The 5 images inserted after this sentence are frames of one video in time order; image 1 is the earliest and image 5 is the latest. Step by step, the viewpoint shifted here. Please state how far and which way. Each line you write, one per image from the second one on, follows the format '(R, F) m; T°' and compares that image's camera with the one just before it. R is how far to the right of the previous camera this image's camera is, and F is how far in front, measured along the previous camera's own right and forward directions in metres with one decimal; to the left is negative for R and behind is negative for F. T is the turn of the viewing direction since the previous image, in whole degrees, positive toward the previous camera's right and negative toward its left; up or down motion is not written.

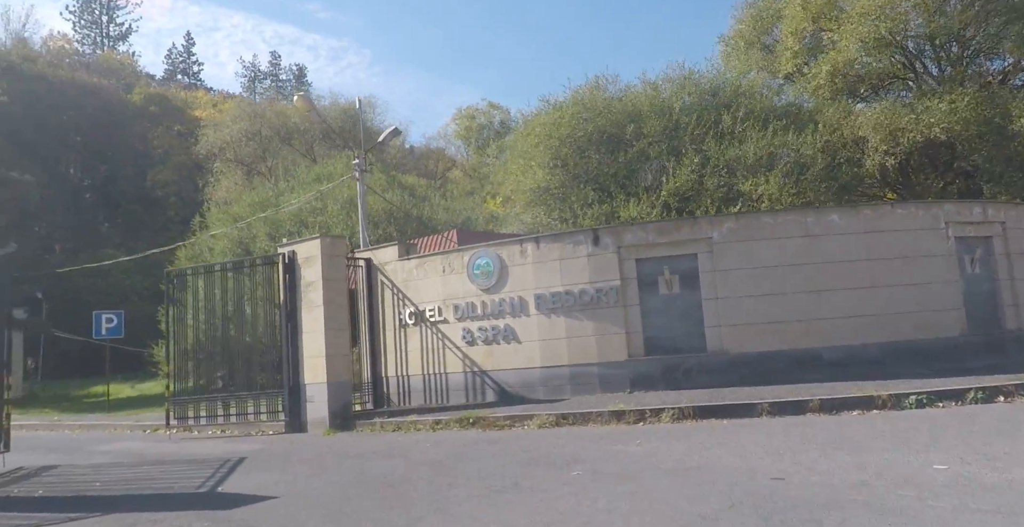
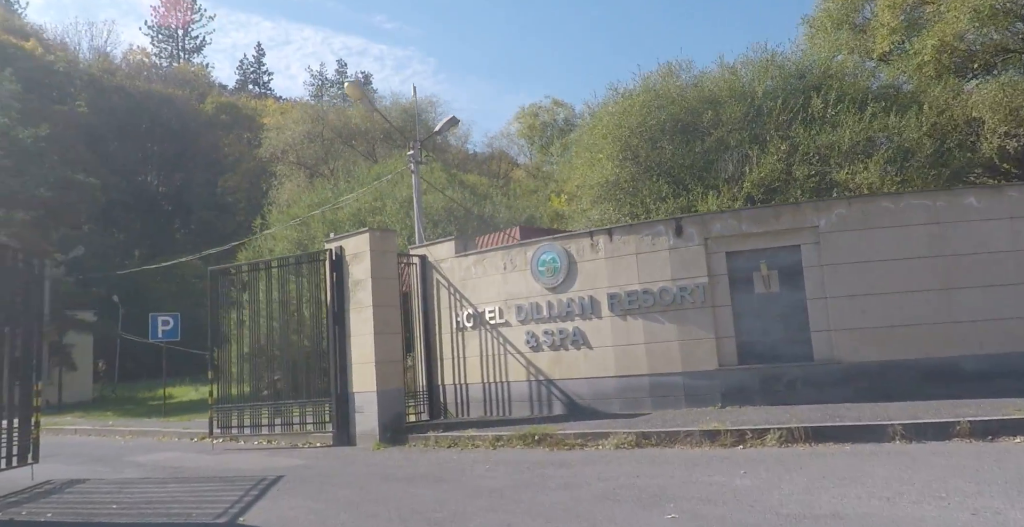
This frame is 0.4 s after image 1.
(-0.1, +1.5) m; -5°
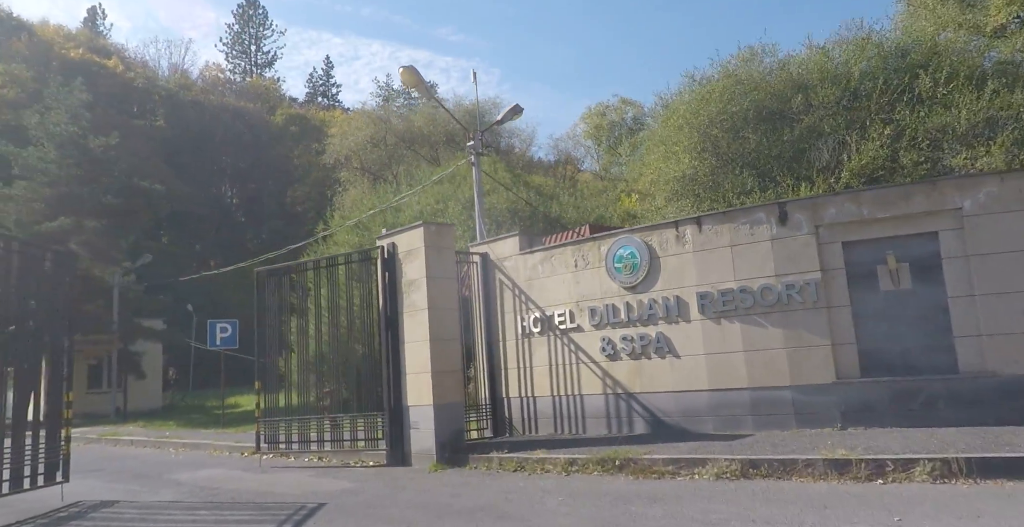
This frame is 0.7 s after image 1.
(-0.1, +1.4) m; -5°
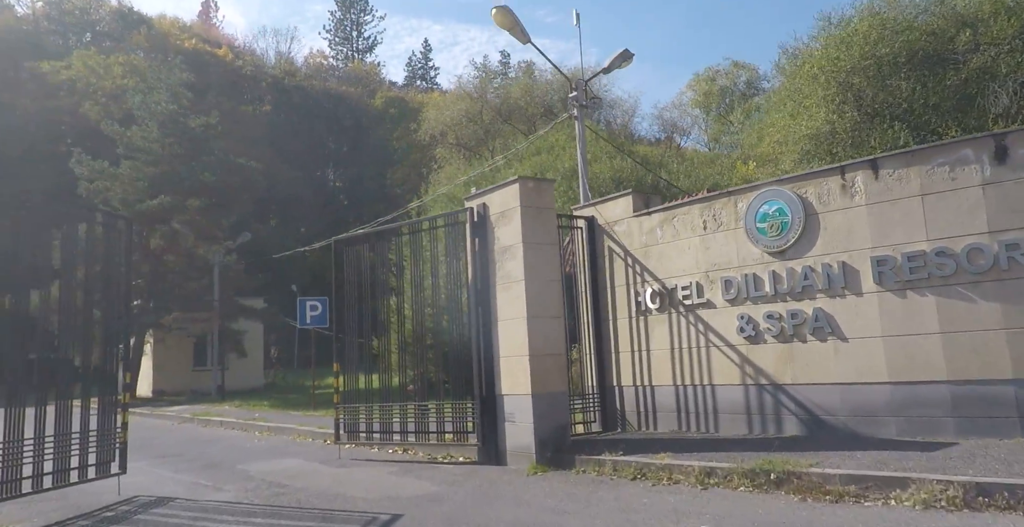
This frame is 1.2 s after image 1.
(-0.2, +1.8) m; -7°
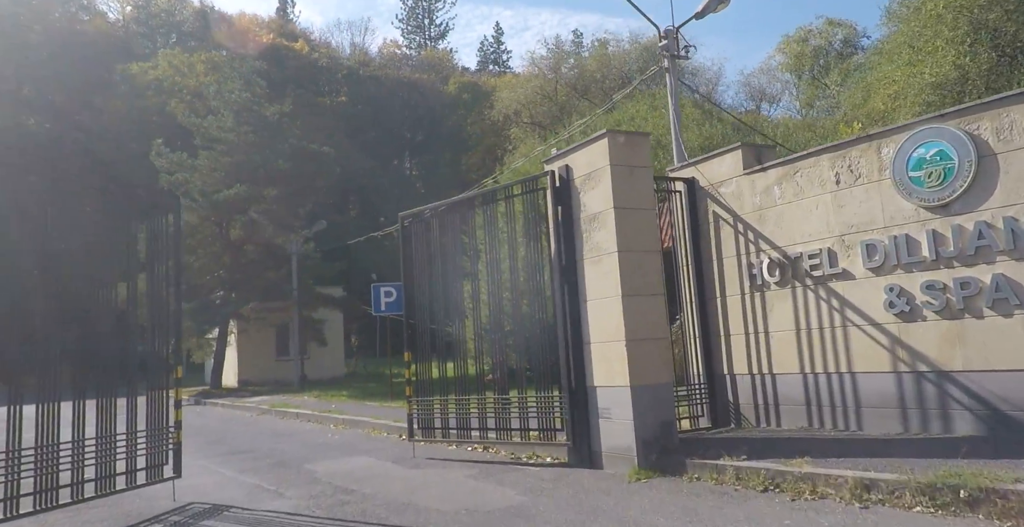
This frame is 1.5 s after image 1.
(-0.1, +1.3) m; -6°
